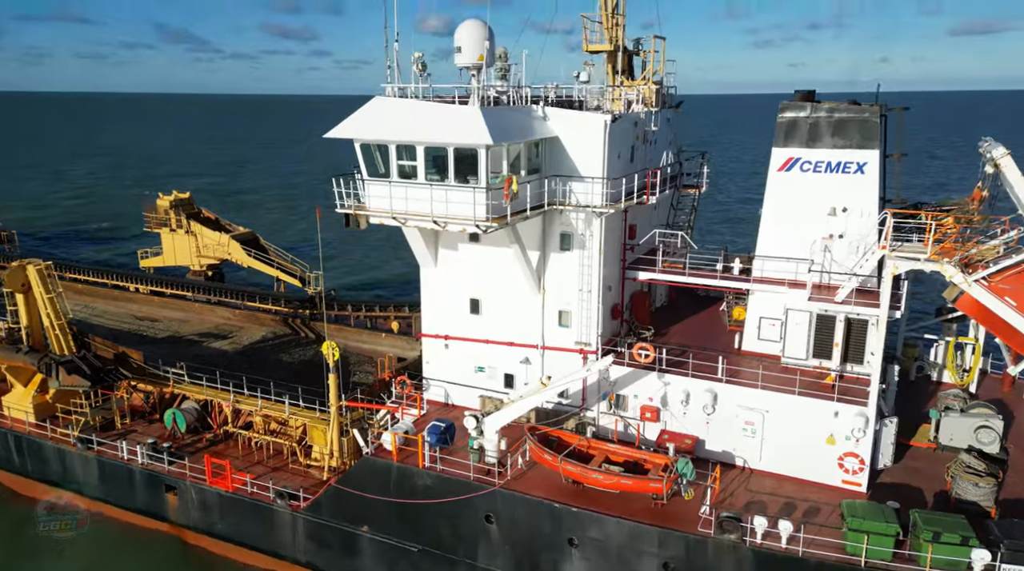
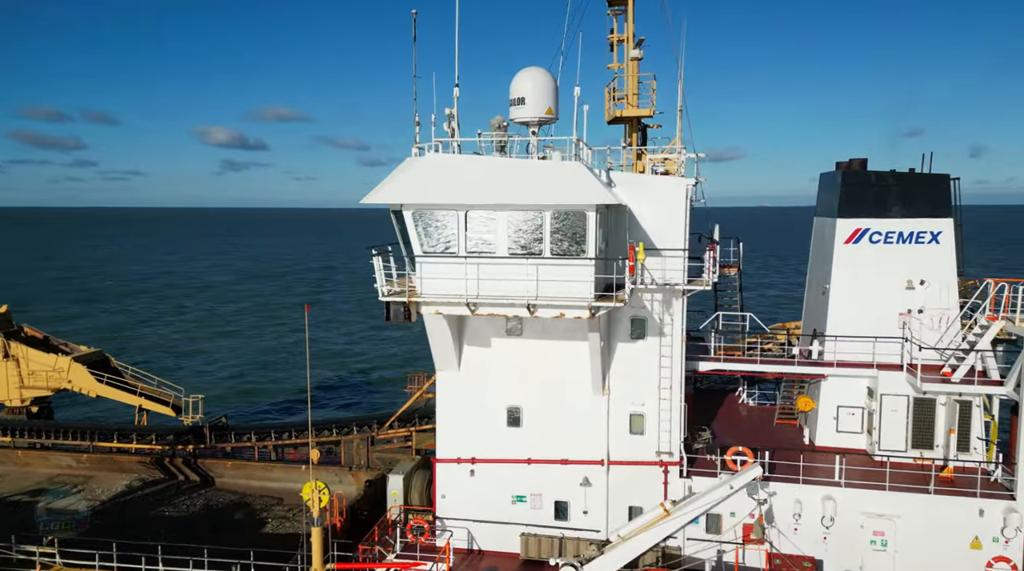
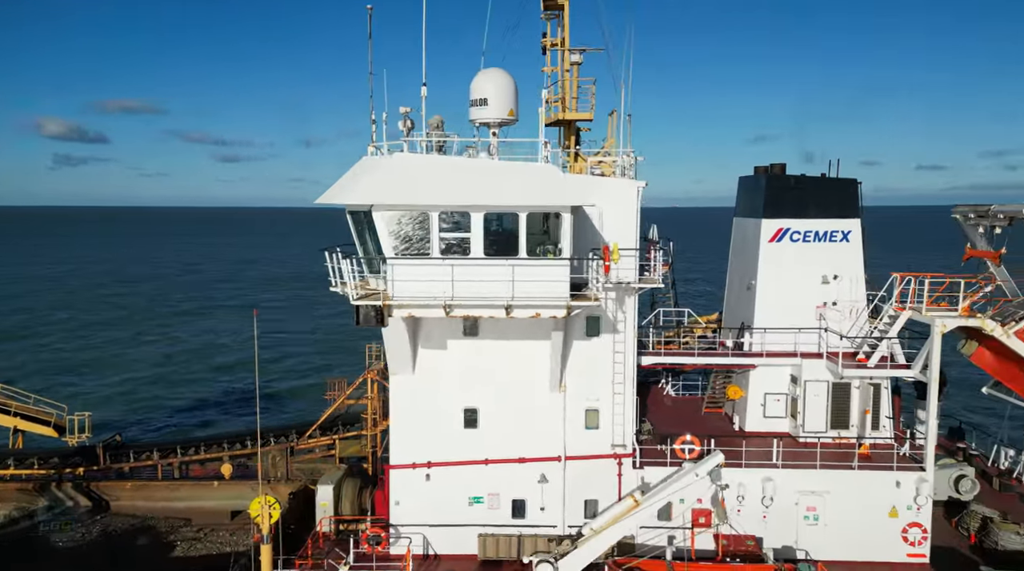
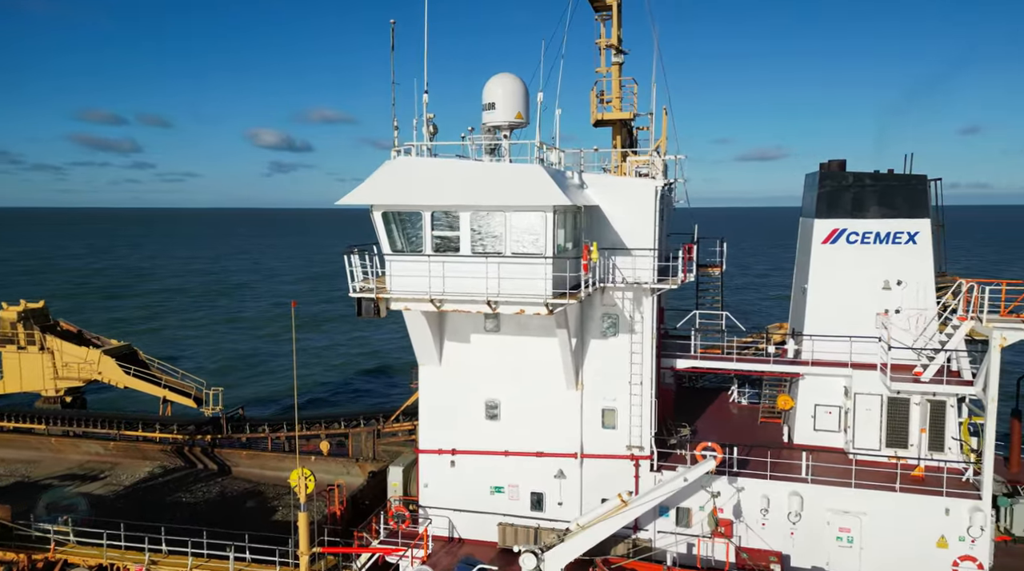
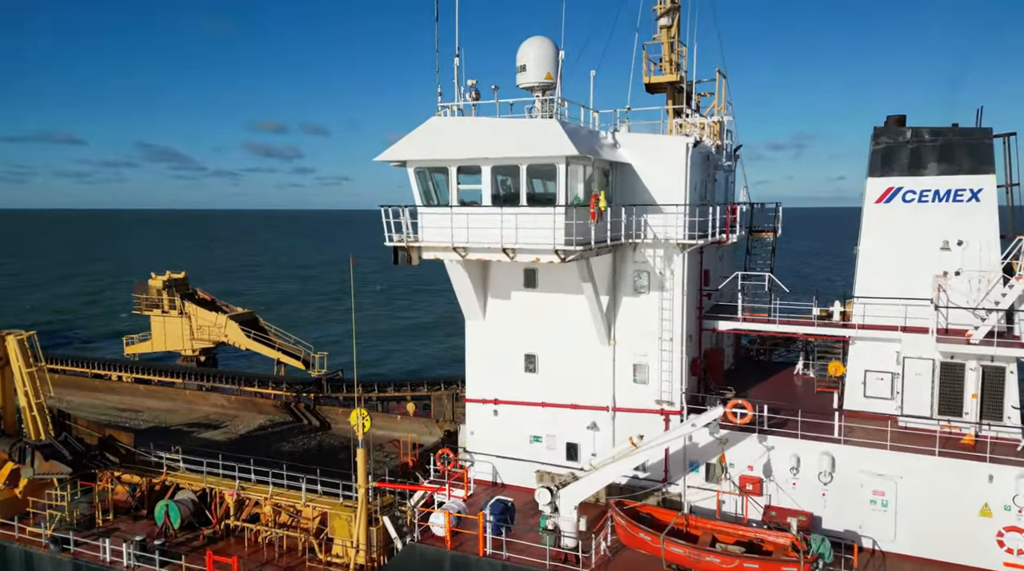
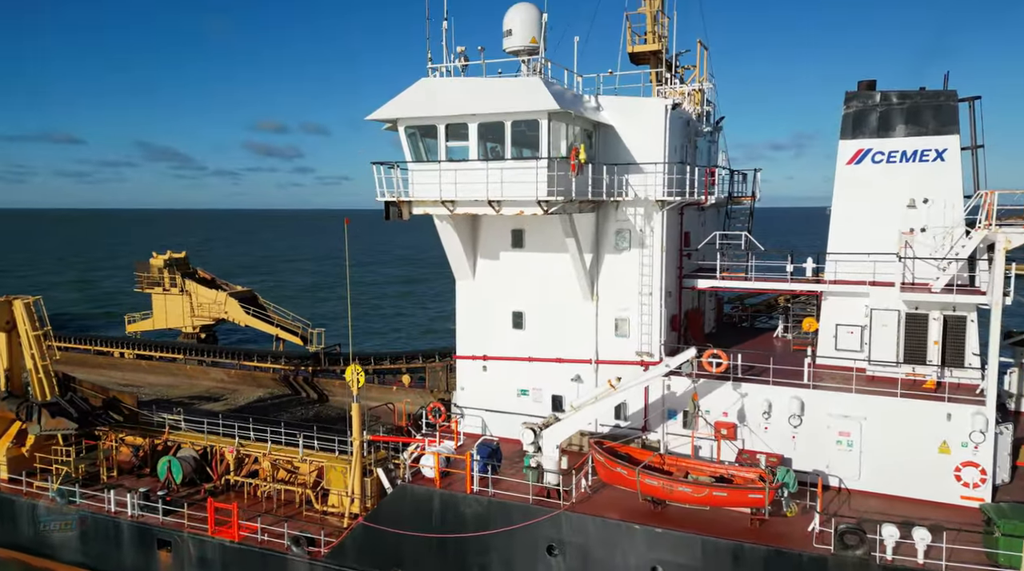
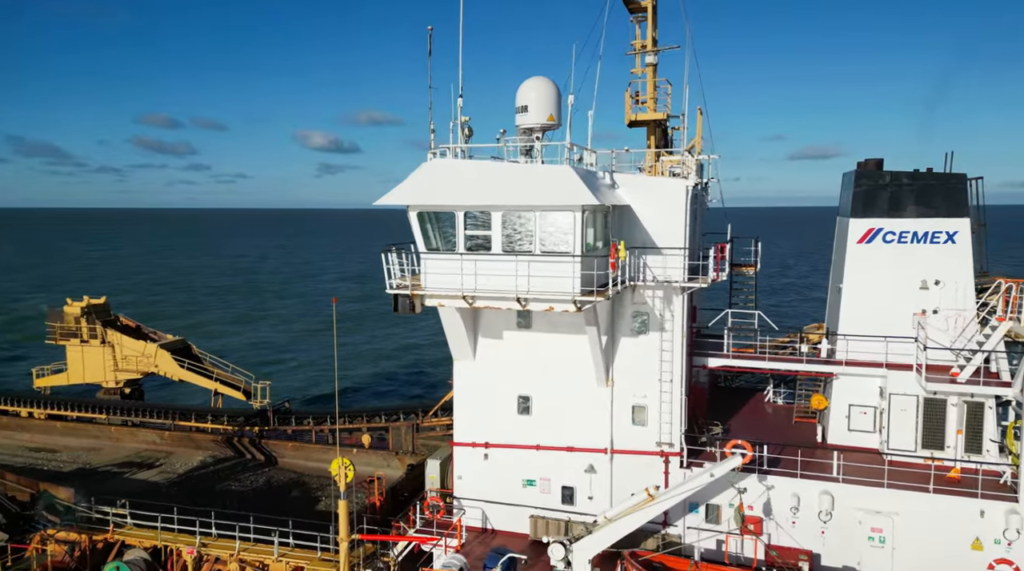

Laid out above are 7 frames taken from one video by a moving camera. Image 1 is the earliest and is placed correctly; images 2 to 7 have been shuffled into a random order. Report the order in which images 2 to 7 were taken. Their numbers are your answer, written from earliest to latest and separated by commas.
6, 5, 7, 4, 2, 3
